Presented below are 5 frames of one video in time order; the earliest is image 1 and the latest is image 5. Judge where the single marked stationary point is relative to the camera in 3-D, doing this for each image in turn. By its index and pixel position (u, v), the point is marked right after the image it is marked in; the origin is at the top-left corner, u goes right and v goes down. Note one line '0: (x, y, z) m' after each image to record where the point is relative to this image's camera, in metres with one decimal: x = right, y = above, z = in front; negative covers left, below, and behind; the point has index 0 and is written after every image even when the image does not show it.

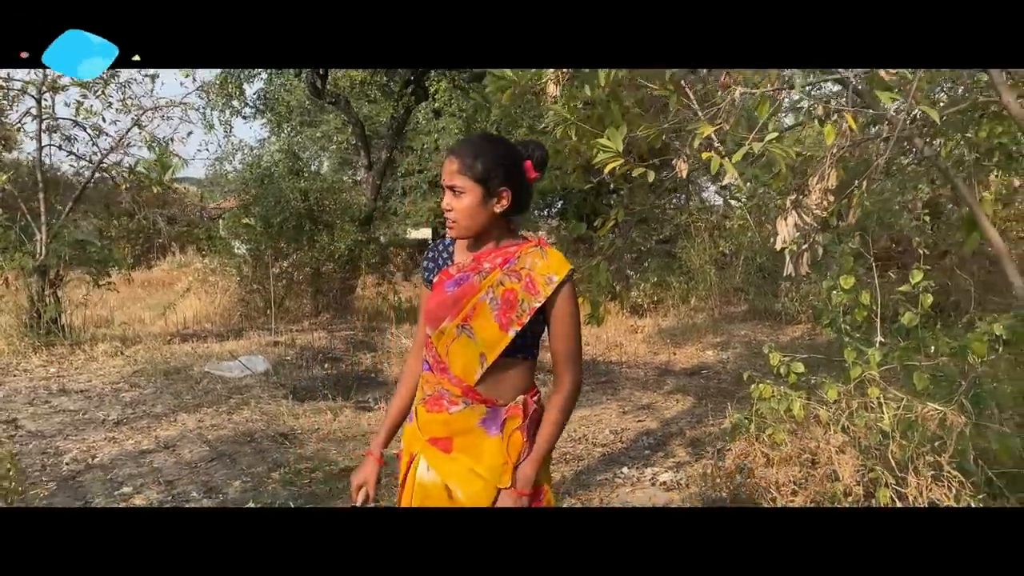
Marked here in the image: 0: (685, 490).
0: (+0.6, -0.7, +2.7) m
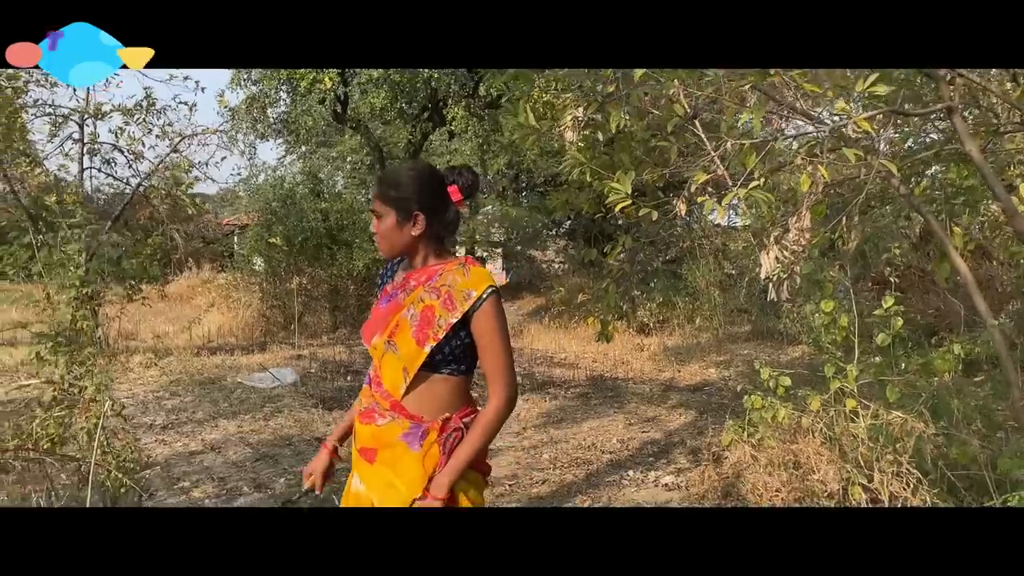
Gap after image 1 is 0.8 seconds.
0: (+0.6, -0.8, +3.0) m
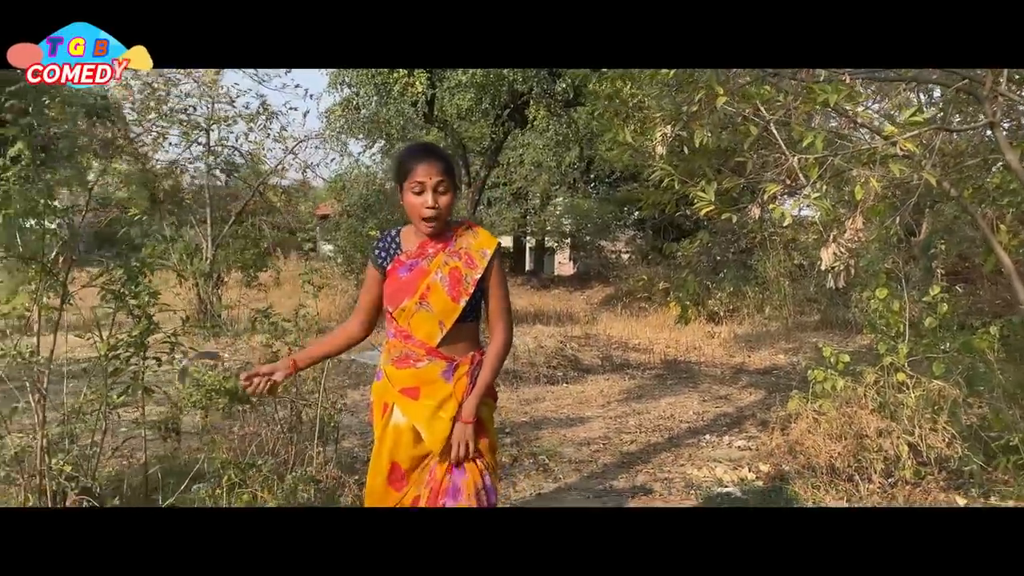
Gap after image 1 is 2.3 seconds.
0: (+1.1, -0.7, +3.5) m
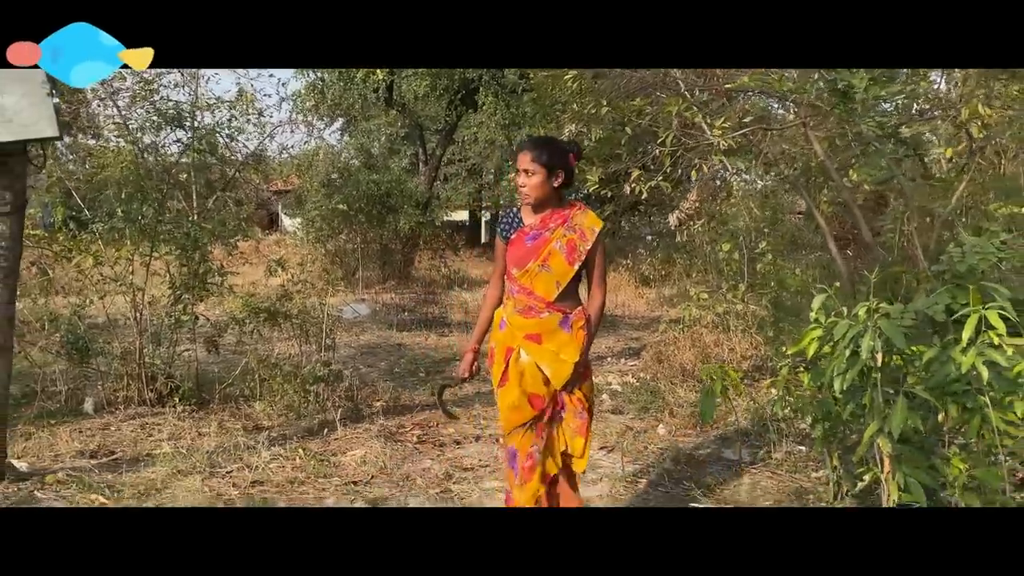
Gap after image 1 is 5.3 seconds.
0: (+0.8, -0.5, +4.6) m
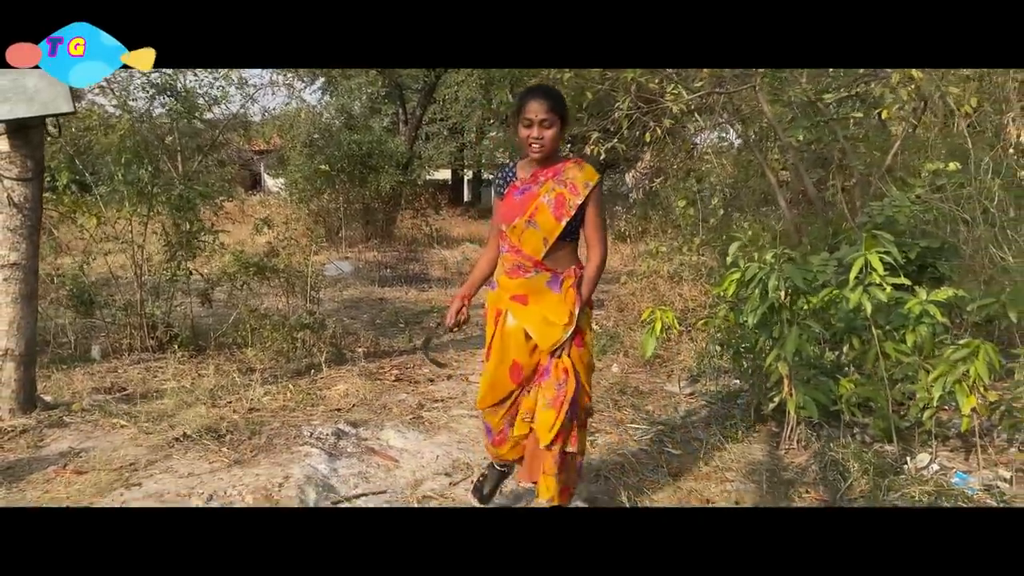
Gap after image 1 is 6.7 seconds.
0: (+0.6, -0.2, +5.0) m
